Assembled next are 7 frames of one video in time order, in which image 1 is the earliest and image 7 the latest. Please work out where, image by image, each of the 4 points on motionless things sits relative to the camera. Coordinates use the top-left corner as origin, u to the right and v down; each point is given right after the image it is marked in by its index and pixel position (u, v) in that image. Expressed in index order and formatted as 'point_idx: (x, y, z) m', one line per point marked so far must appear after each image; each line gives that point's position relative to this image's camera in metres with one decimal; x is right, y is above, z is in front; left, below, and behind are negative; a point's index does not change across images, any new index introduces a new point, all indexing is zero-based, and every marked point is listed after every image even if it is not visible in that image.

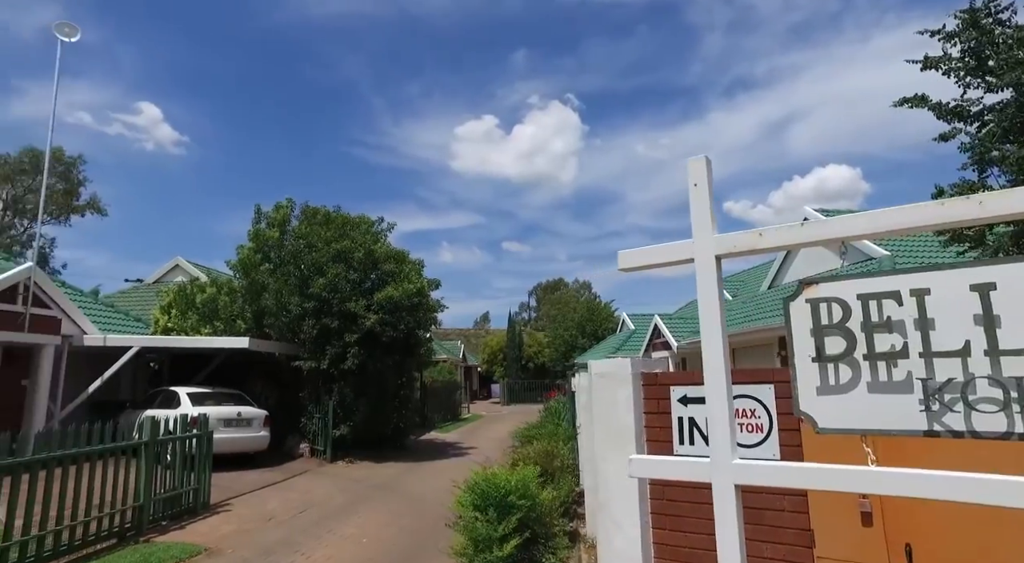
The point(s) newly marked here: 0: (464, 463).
0: (-1.0, -4.1, +13.6) m
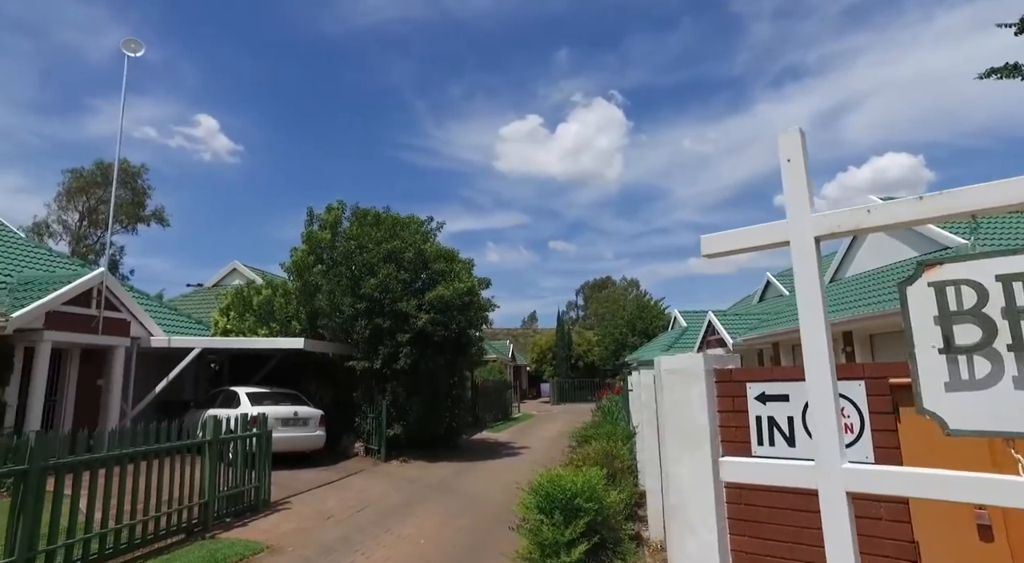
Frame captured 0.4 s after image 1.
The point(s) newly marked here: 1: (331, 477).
0: (+0.1, -4.0, +13.5) m
1: (-3.4, -3.7, +11.3) m
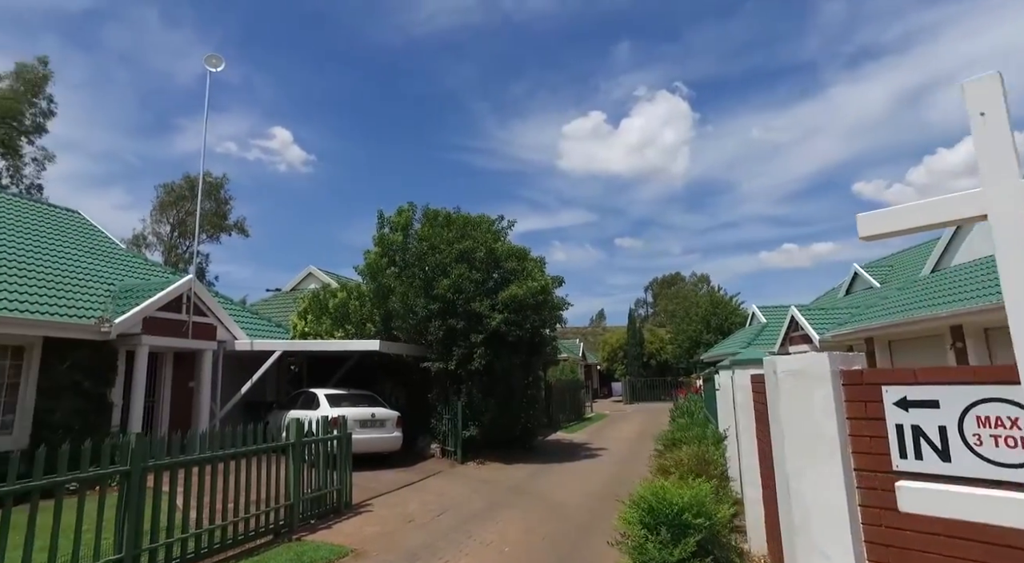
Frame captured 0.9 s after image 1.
0: (+1.8, -4.0, +13.1) m
1: (-1.9, -3.7, +11.3) m
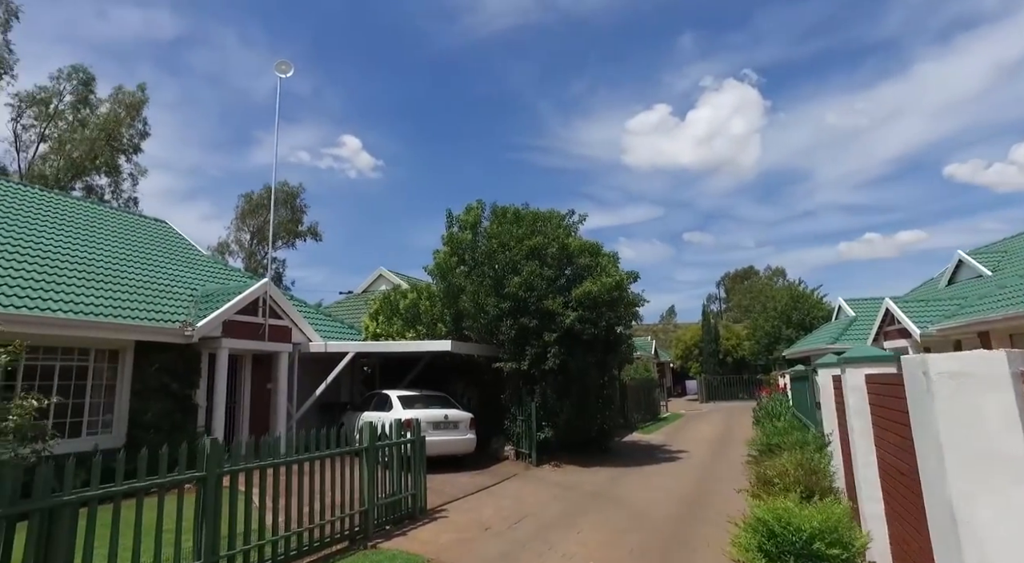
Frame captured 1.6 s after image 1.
0: (+3.4, -3.8, +12.4) m
1: (-0.5, -3.7, +11.0) m
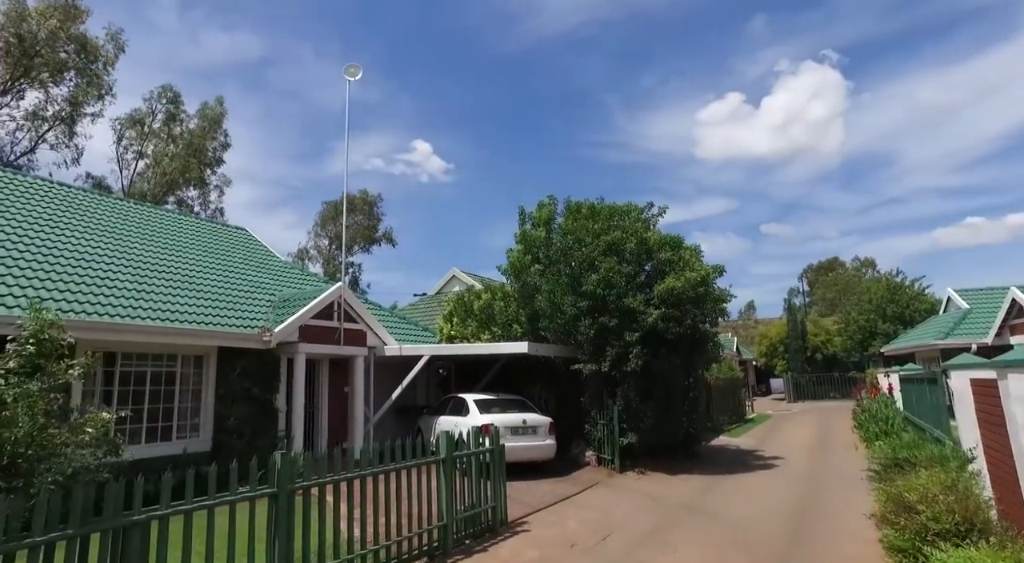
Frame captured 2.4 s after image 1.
0: (+5.0, -3.7, +11.3) m
1: (+1.0, -3.6, +10.4) m
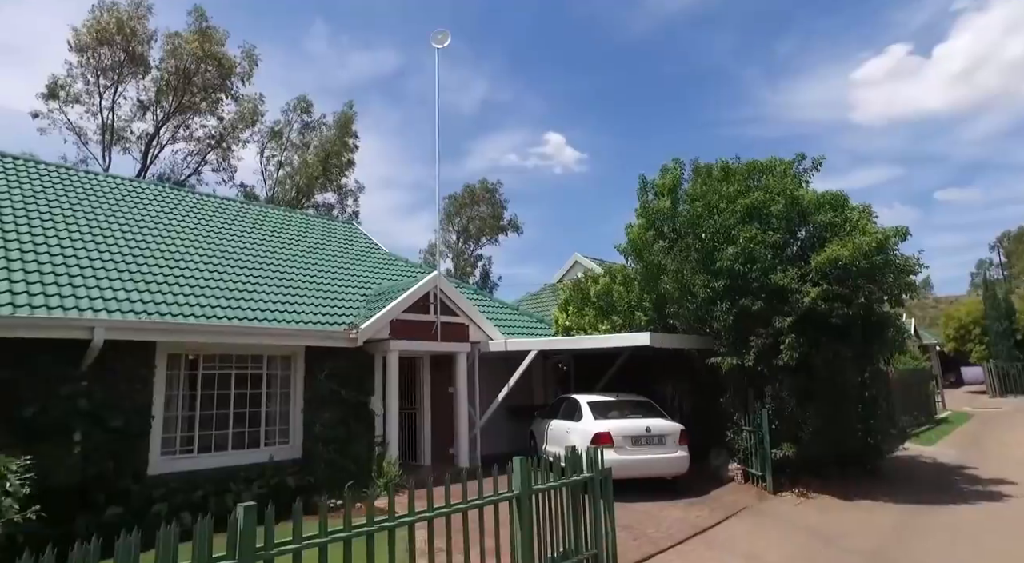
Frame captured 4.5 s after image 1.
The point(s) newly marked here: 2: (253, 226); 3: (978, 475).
0: (+6.8, -3.1, +8.2) m
1: (+2.6, -3.3, +8.3) m
2: (-6.1, +1.3, +14.1) m
3: (+8.3, -3.5, +10.8) m
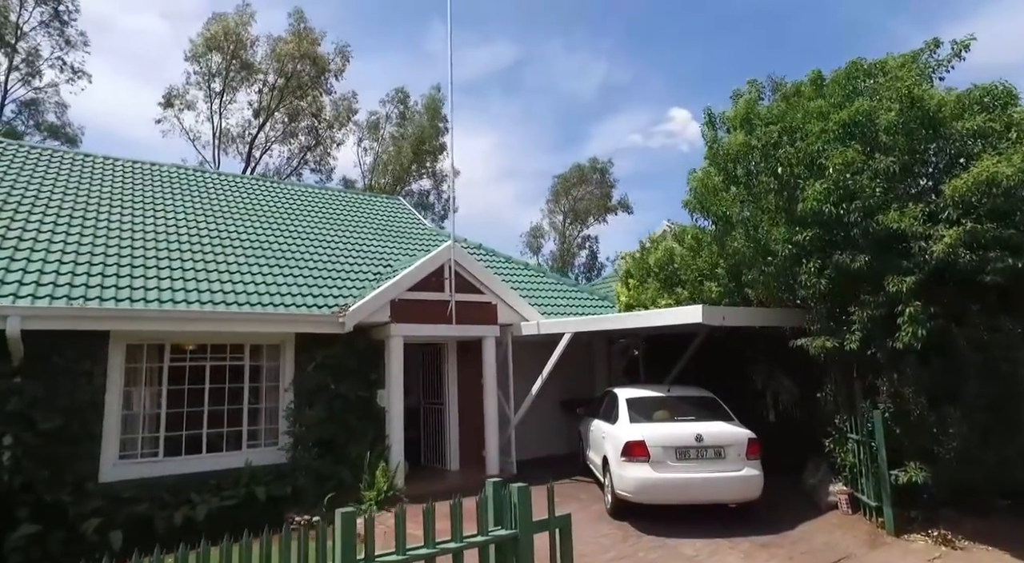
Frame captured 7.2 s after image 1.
0: (+6.4, -2.5, +4.7) m
1: (+2.4, -2.7, +5.6) m
2: (-5.1, +1.7, +13.1) m
3: (+8.5, -2.7, +6.9) m
